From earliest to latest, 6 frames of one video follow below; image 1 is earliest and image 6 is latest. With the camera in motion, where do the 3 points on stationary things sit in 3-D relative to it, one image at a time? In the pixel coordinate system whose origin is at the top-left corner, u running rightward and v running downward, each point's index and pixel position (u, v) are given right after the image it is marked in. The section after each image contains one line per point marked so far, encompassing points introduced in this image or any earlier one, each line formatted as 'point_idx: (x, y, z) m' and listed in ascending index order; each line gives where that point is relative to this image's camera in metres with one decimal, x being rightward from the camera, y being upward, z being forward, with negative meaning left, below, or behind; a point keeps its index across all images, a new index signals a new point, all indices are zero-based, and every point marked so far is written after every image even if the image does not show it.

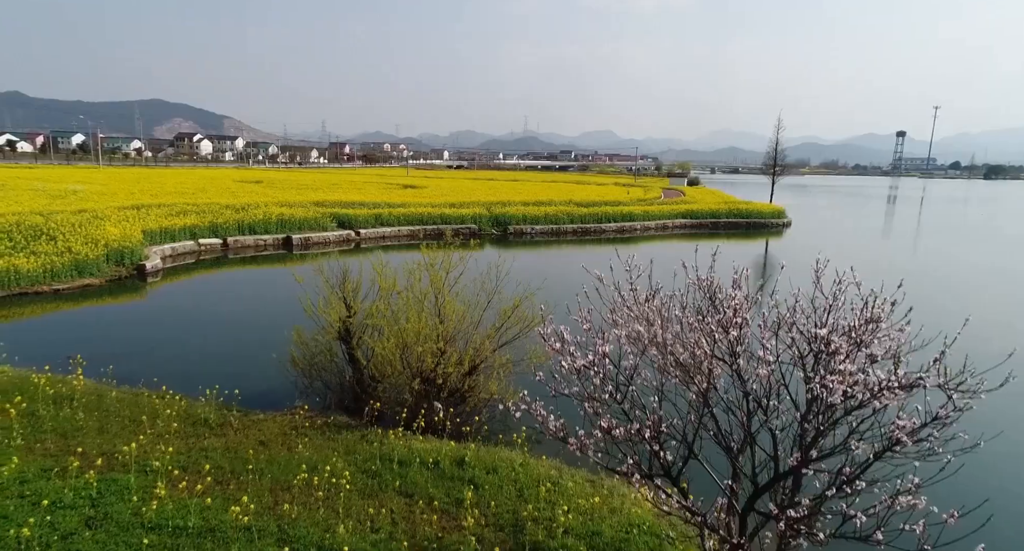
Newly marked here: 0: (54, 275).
0: (-7.8, 0.0, +10.6) m
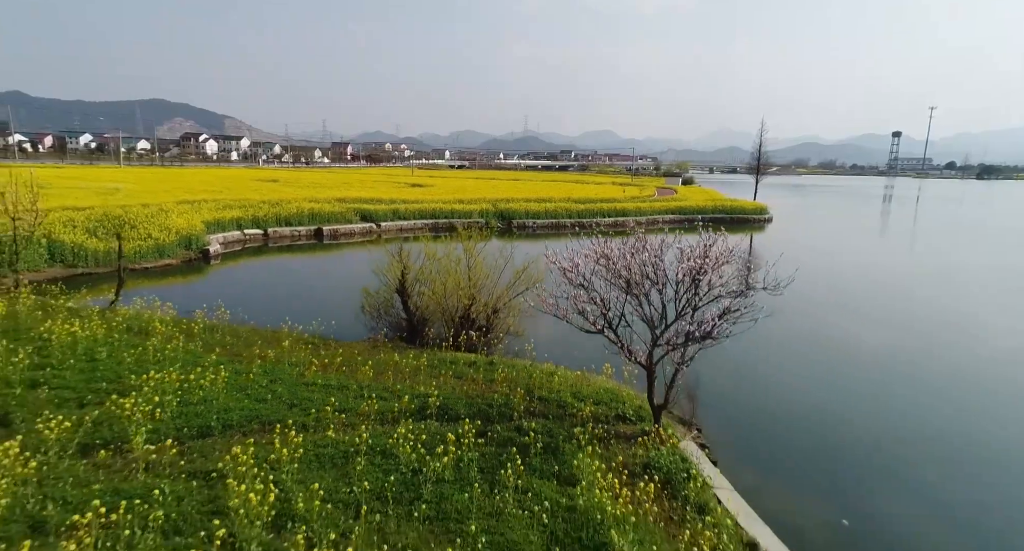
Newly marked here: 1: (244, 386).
0: (-7.7, +0.4, +12.9) m
1: (-2.3, -1.0, +5.4) m
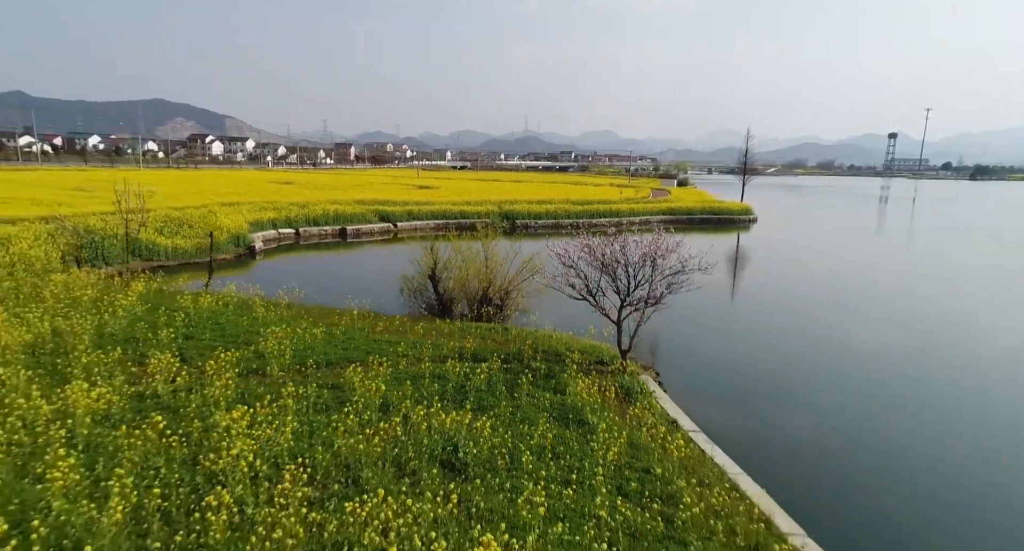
0: (-7.5, +0.6, +15.2) m
1: (-2.1, -0.8, +7.6) m
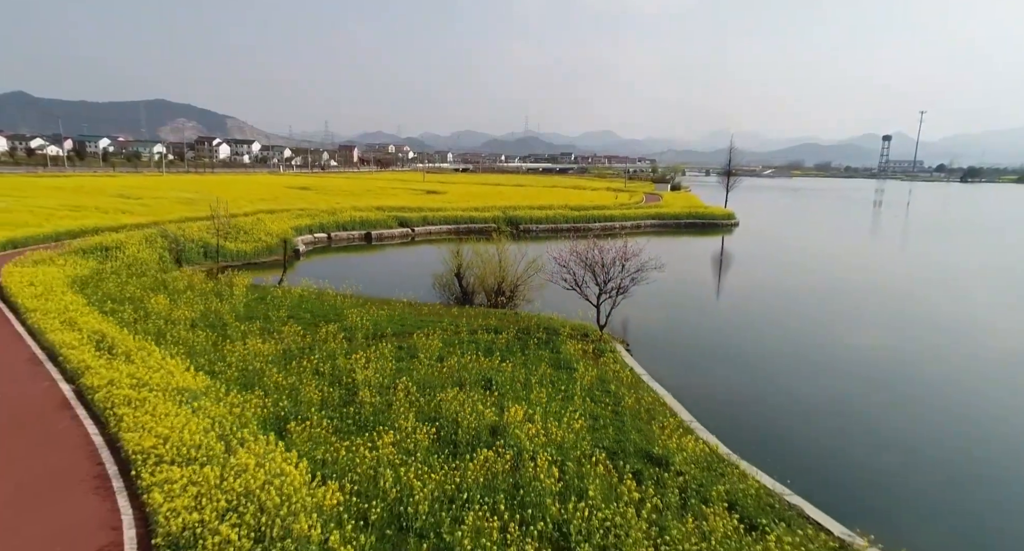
0: (-7.4, +0.7, +18.2) m
1: (-2.0, -0.7, +10.6) m
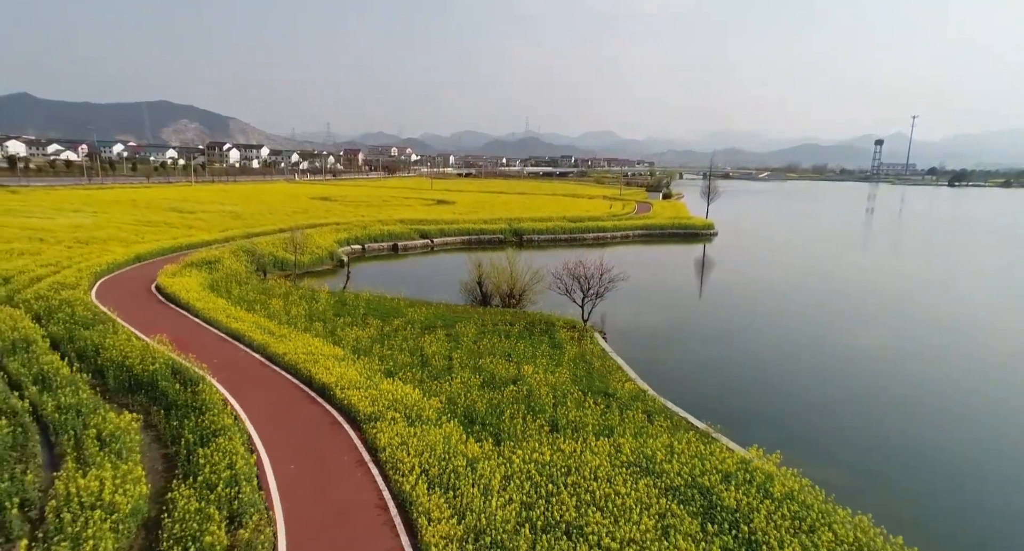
0: (-7.1, +0.4, +22.5) m
1: (-1.7, -1.0, +15.0) m
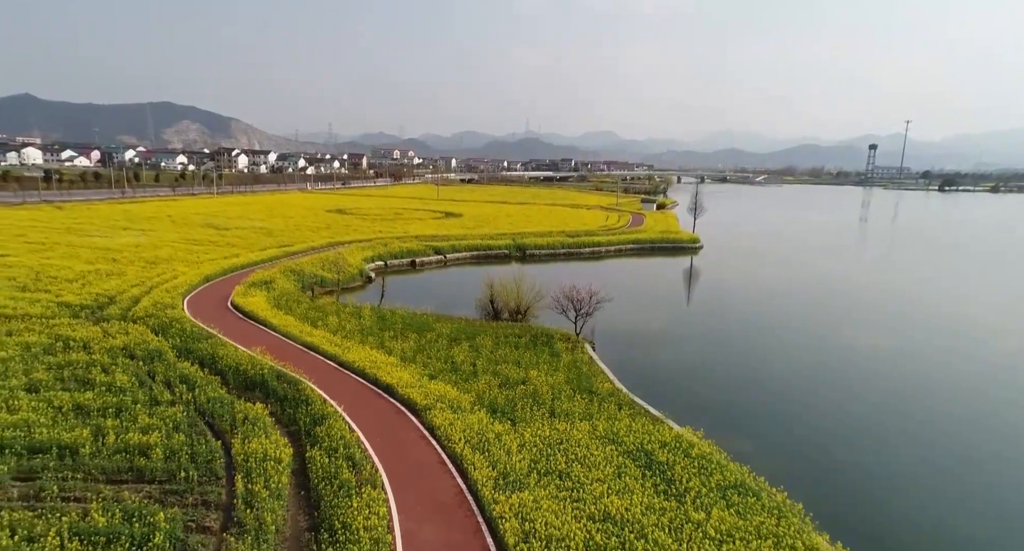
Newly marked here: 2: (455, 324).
0: (-6.9, -0.2, +26.2) m
1: (-1.5, -1.6, +18.7) m
2: (-2.0, -1.5, +19.3) m
